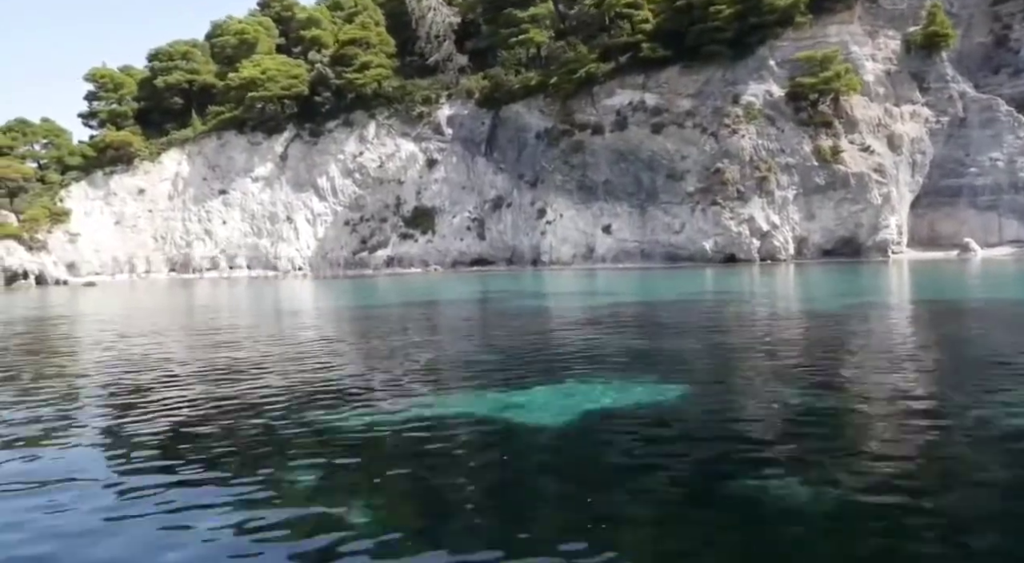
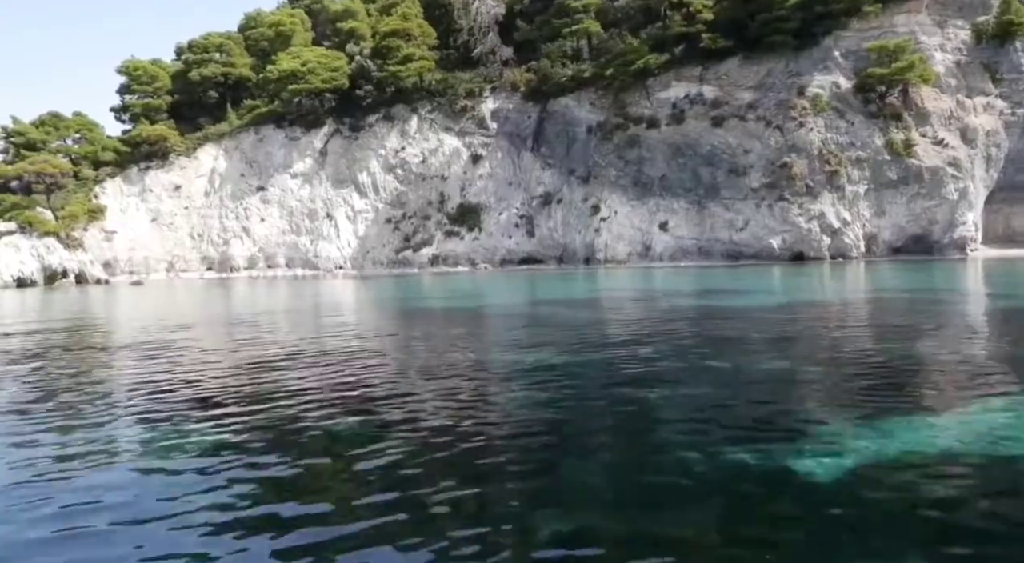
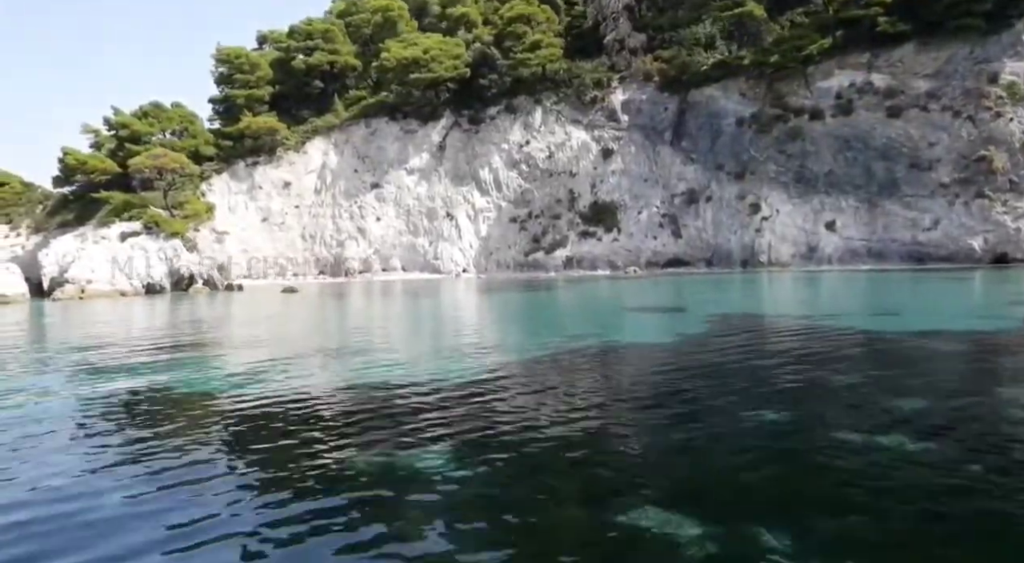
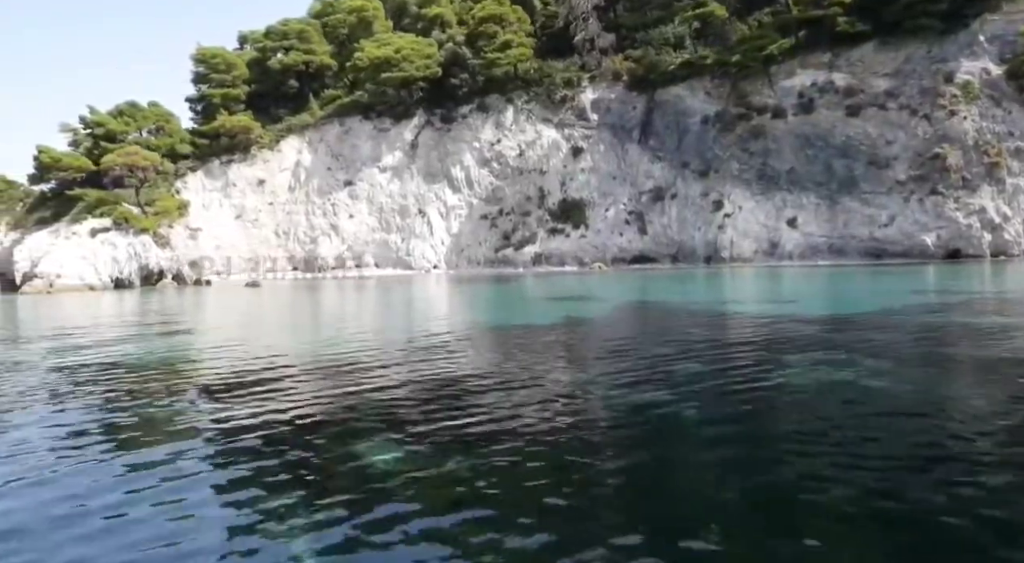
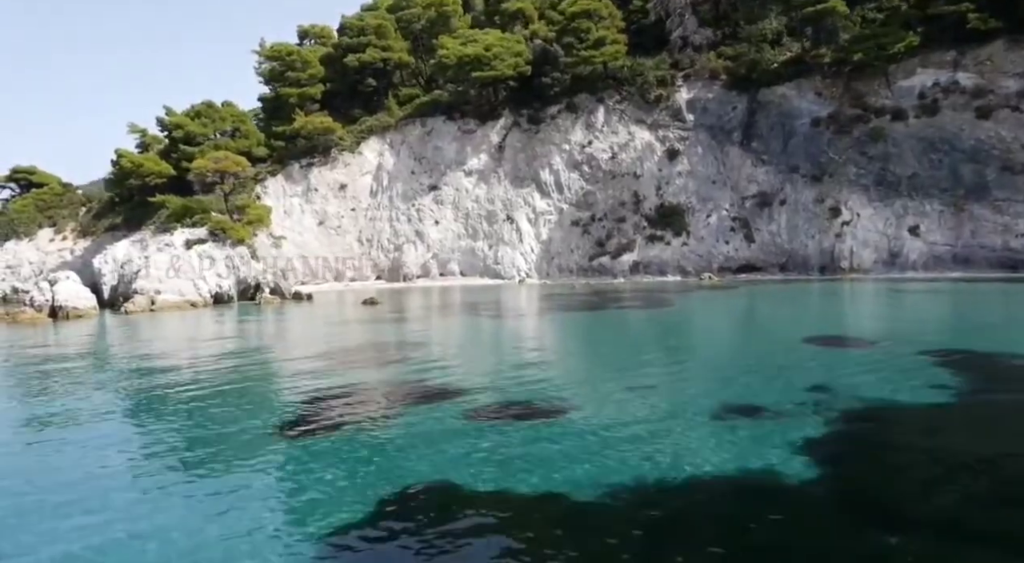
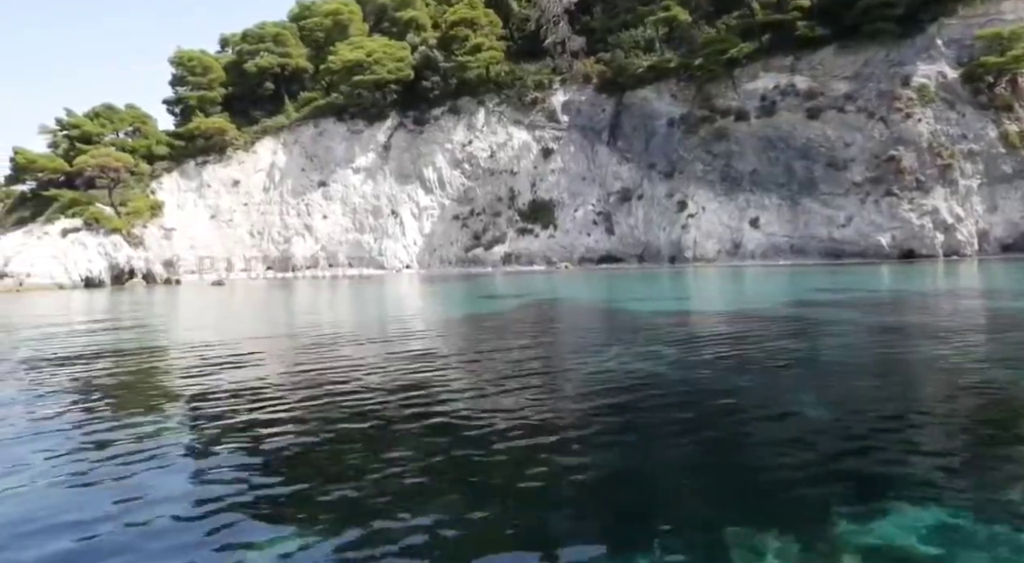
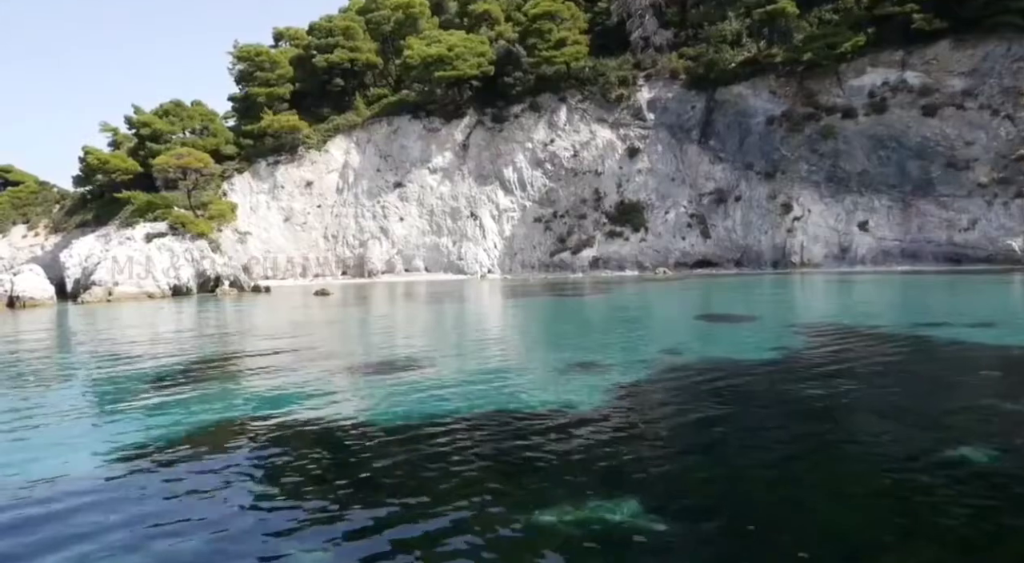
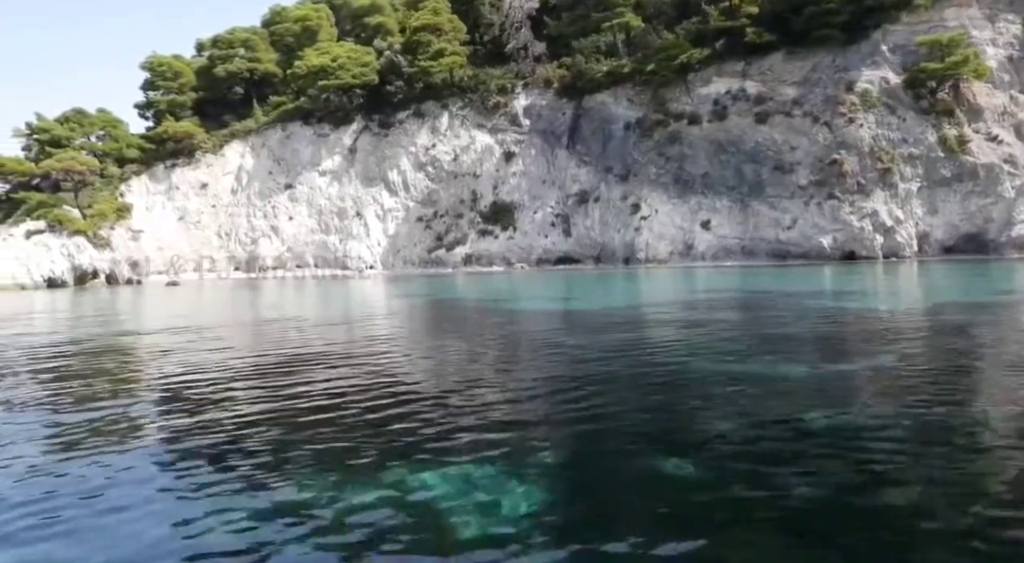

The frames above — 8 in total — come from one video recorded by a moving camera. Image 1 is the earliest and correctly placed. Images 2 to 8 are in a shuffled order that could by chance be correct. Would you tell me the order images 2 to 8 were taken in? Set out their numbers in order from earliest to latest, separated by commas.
2, 8, 6, 4, 3, 7, 5
